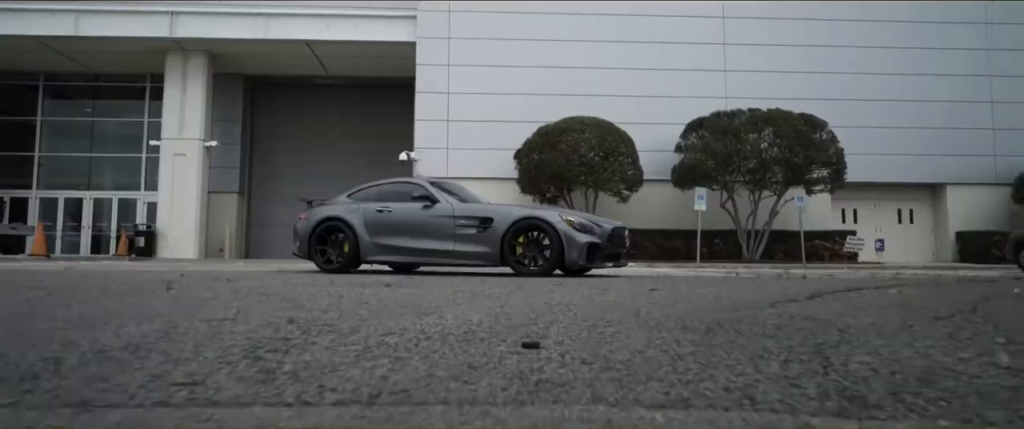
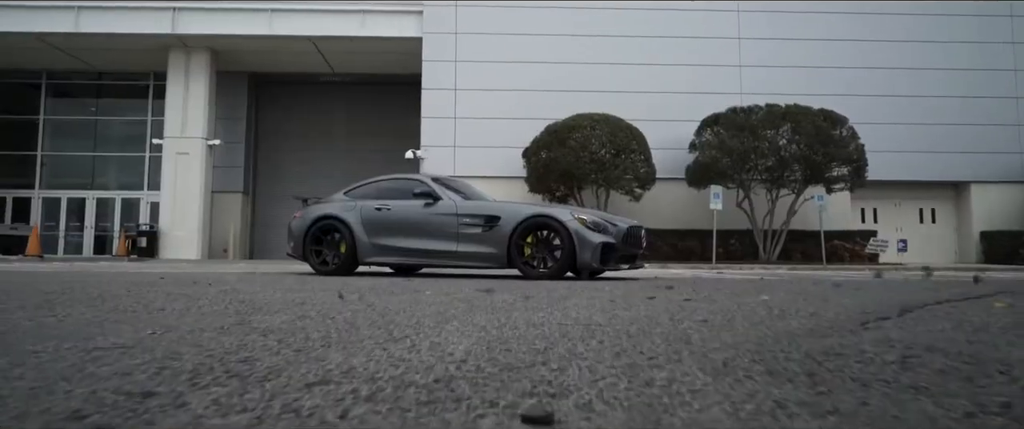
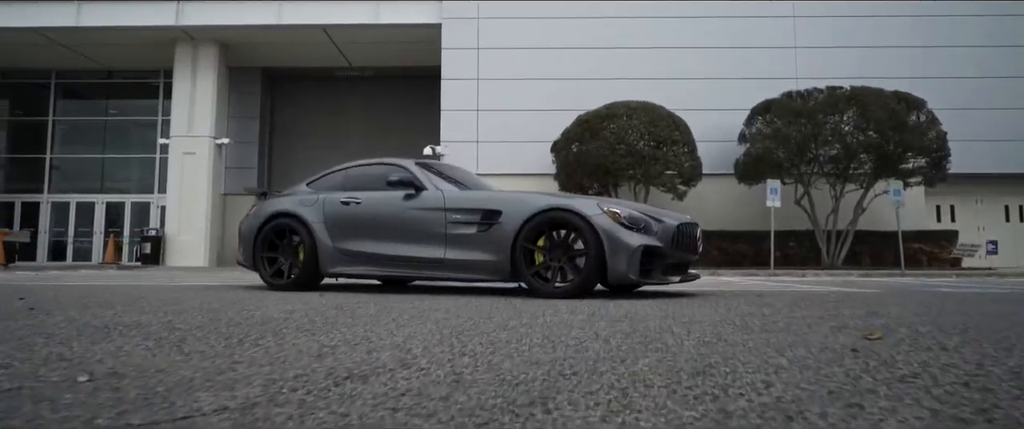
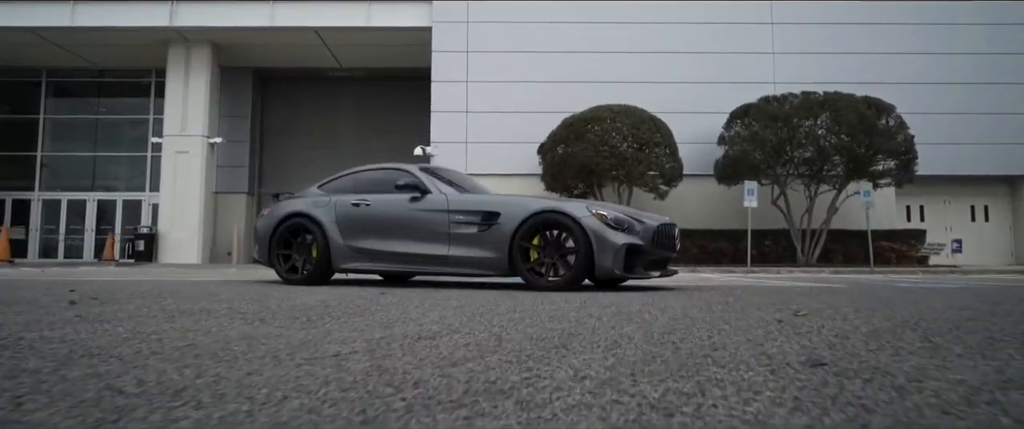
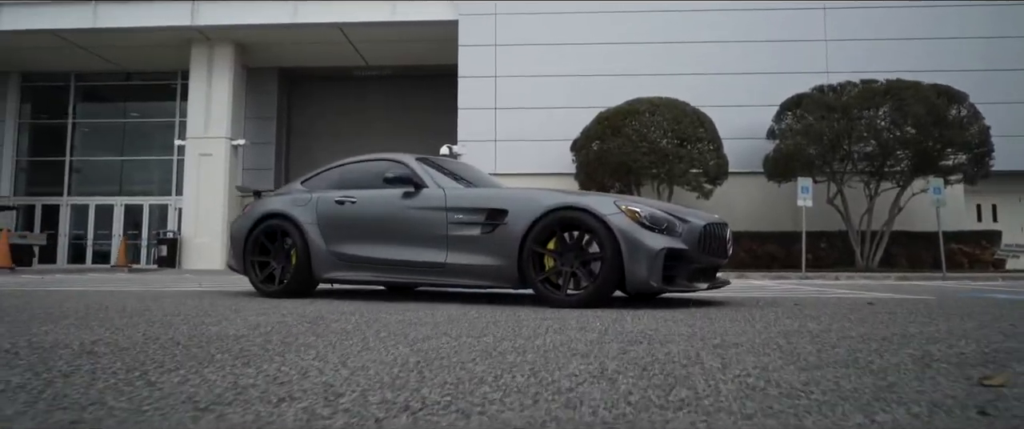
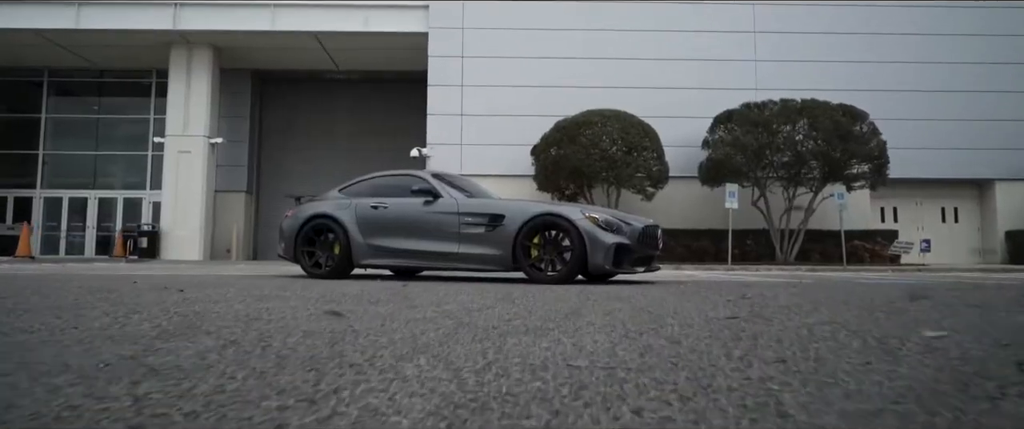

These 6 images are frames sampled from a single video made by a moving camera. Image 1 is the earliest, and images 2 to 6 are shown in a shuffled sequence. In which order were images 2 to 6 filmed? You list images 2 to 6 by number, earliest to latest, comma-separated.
2, 6, 4, 3, 5
